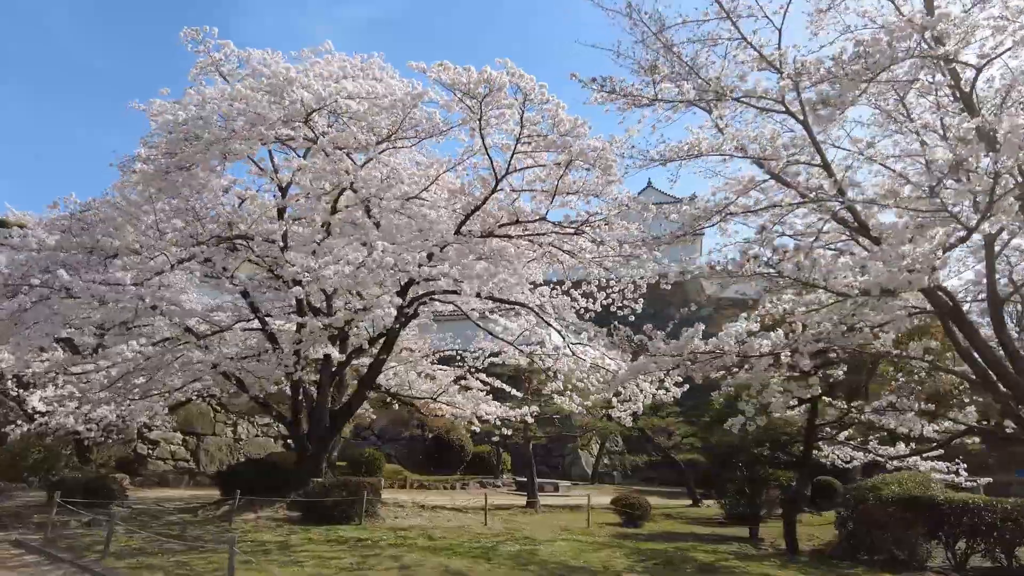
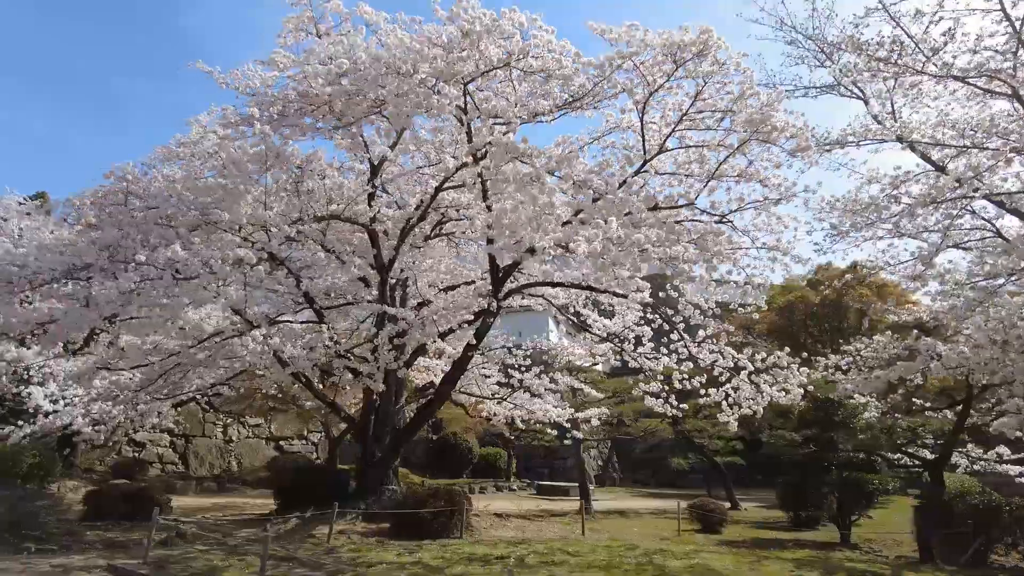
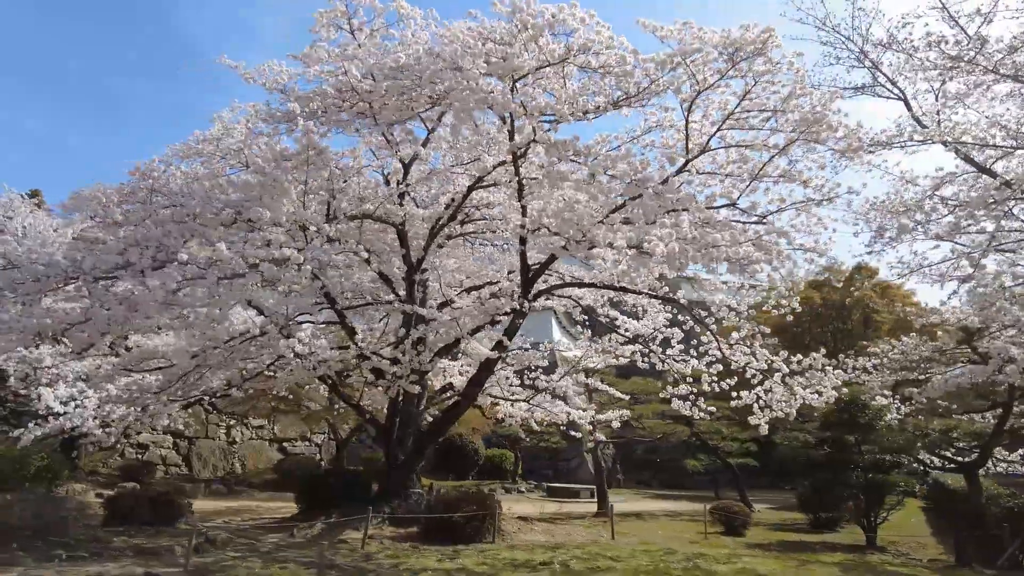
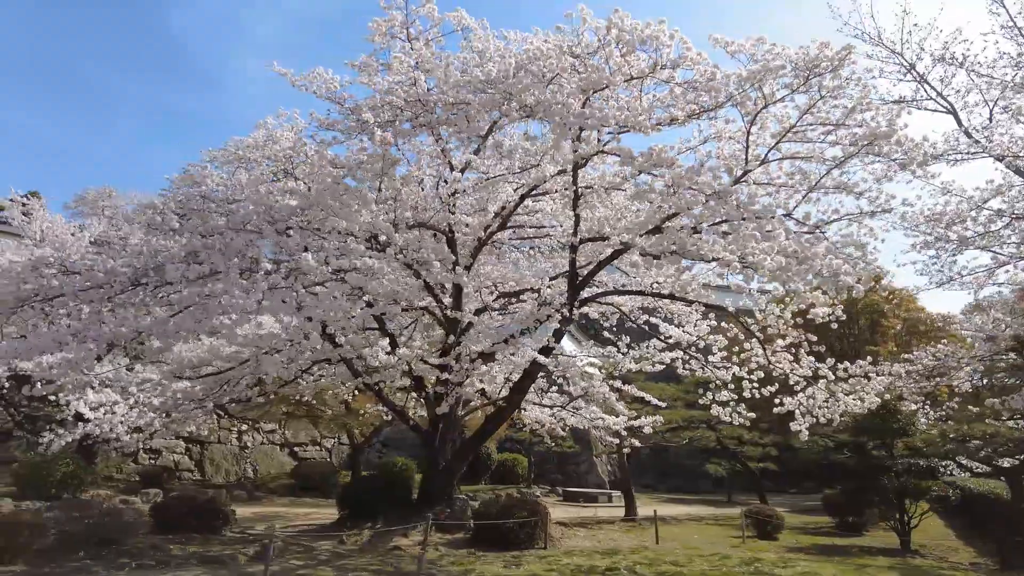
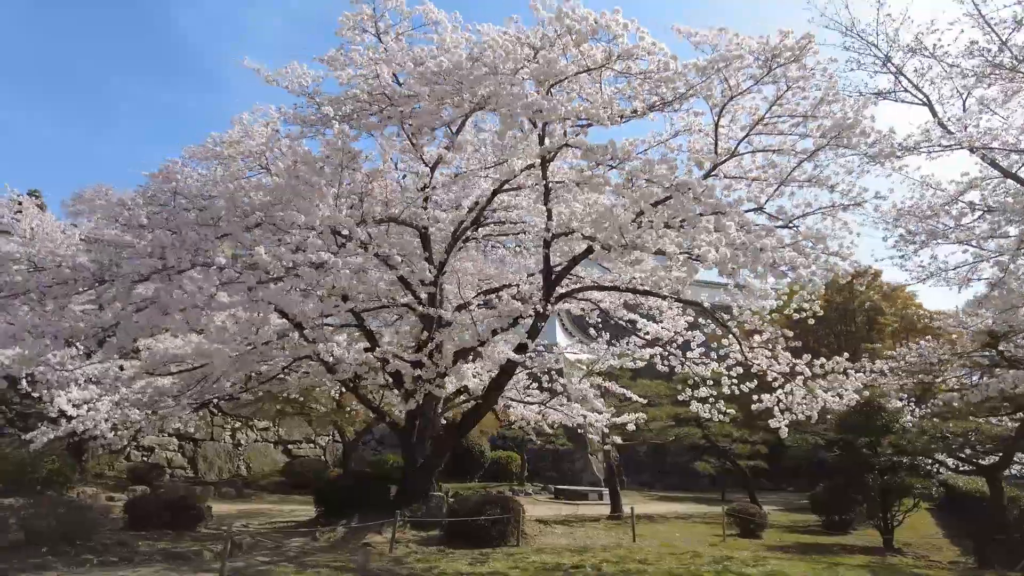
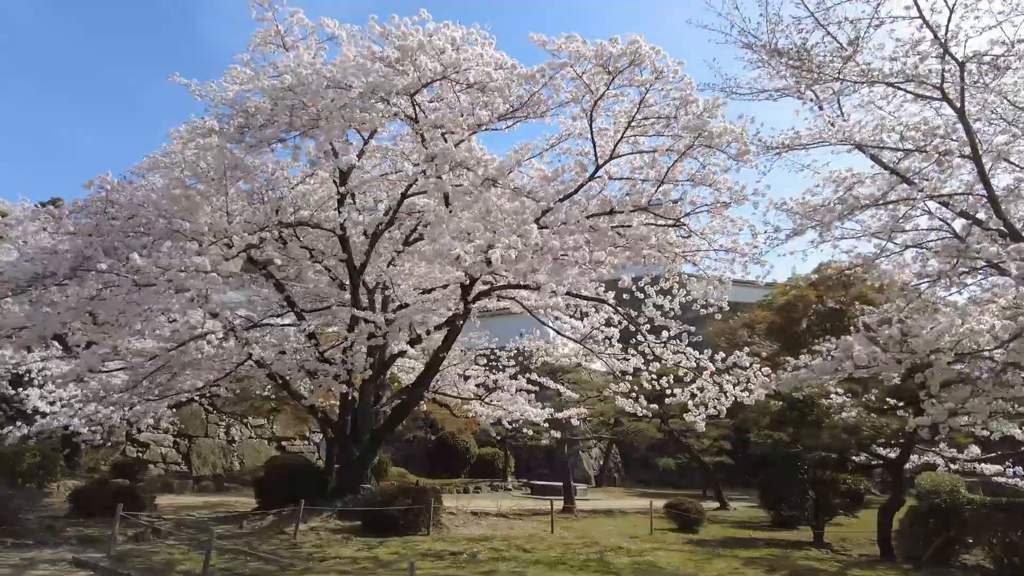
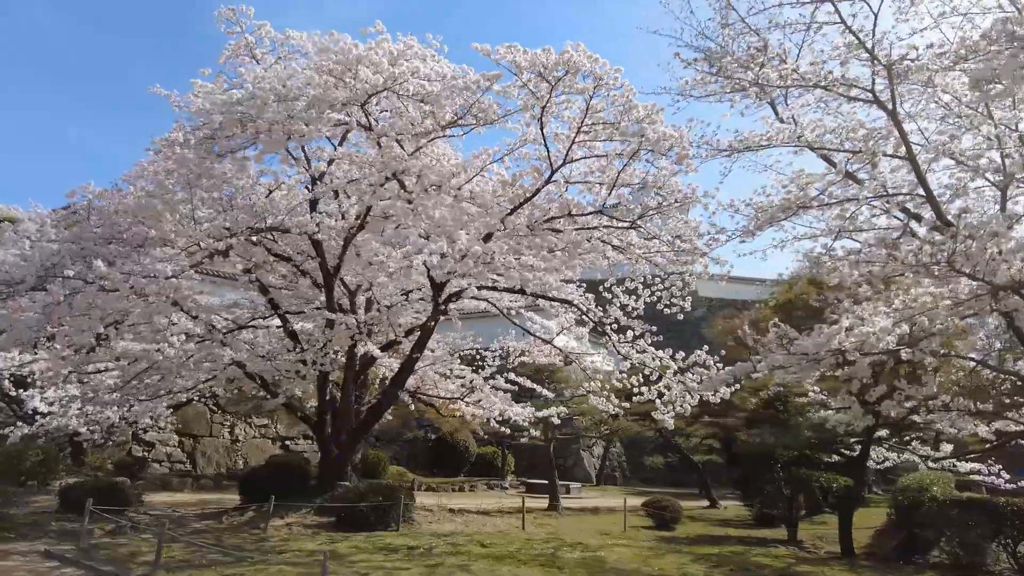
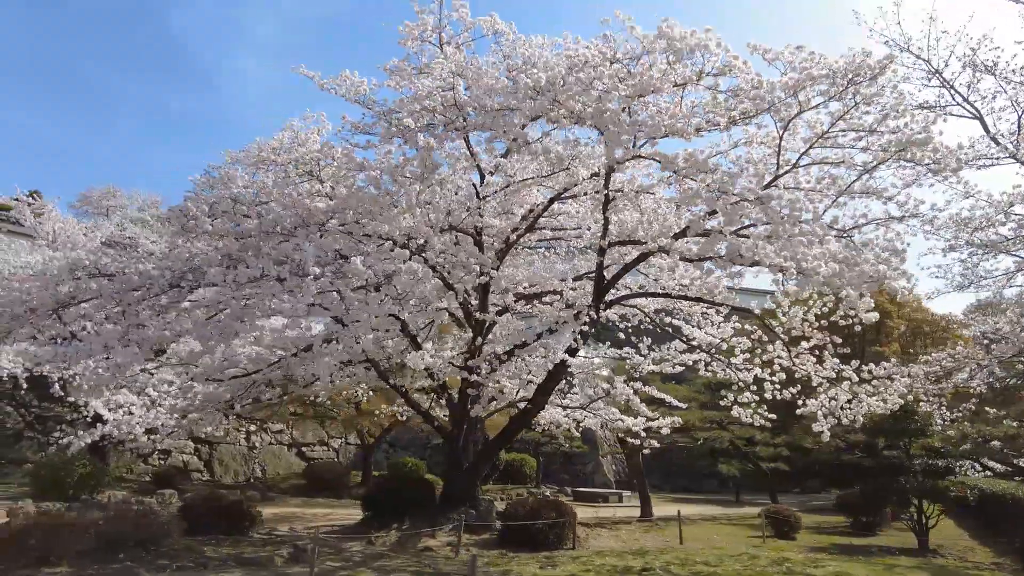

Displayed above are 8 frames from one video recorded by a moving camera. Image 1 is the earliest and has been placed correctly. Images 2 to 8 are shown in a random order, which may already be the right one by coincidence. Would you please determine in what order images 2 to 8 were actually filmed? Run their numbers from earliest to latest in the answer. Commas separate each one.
7, 6, 2, 3, 5, 4, 8
